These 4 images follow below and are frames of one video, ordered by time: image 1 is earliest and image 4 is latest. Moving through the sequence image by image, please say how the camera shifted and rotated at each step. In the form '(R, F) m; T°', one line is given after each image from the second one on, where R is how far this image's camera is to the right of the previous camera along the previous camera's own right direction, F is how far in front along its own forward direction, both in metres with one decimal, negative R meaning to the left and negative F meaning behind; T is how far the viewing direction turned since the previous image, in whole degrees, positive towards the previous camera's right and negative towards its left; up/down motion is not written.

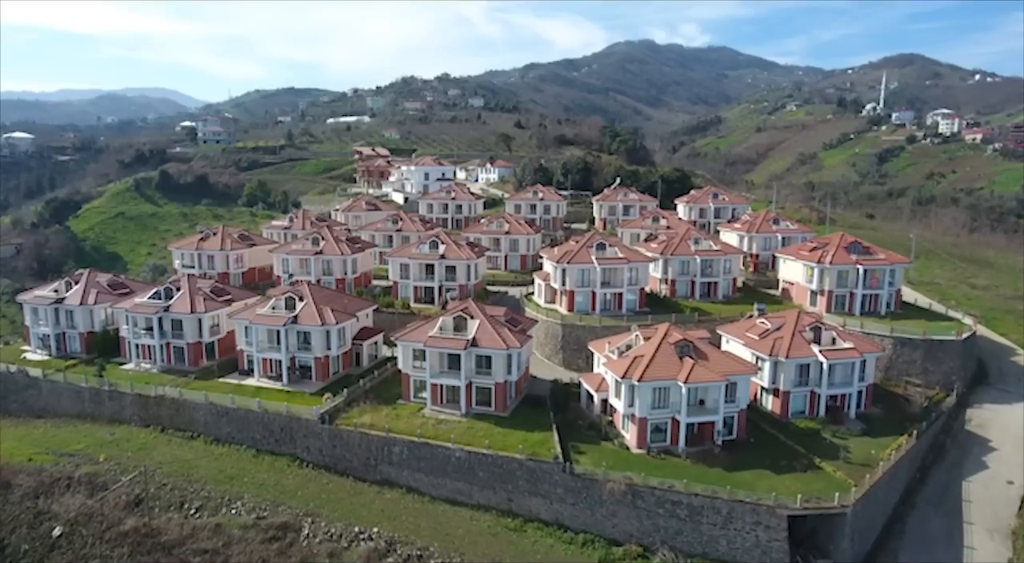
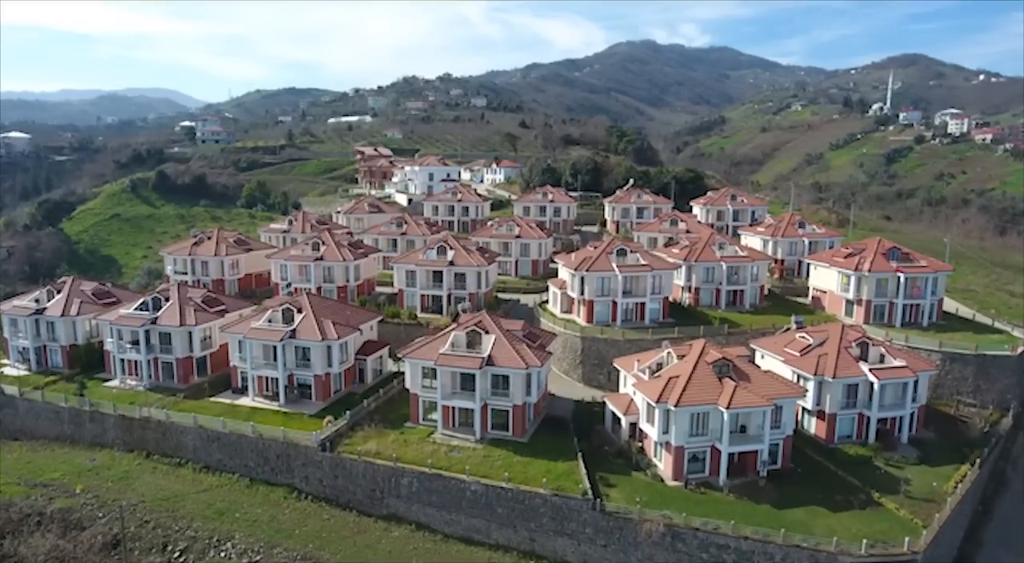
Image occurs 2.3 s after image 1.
(-1.0, +3.8) m; 0°
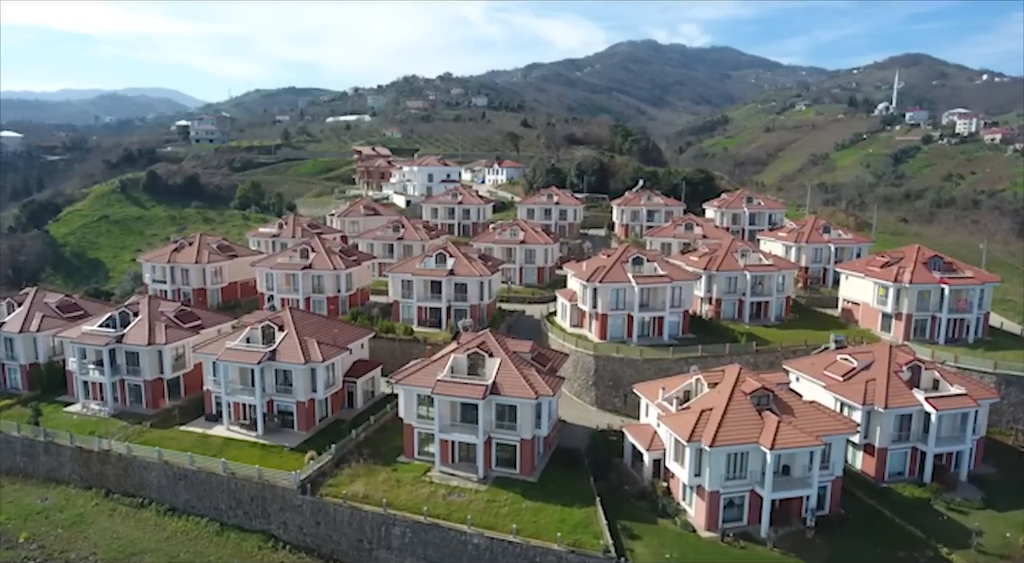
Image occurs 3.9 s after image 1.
(-0.3, +4.5) m; 0°
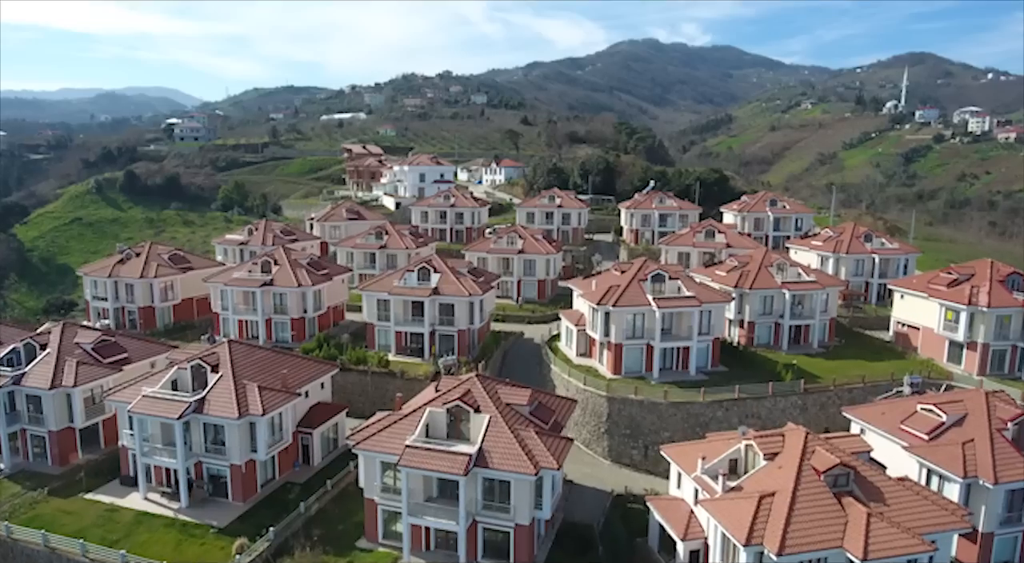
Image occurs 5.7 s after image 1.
(+0.3, +7.9) m; 0°
